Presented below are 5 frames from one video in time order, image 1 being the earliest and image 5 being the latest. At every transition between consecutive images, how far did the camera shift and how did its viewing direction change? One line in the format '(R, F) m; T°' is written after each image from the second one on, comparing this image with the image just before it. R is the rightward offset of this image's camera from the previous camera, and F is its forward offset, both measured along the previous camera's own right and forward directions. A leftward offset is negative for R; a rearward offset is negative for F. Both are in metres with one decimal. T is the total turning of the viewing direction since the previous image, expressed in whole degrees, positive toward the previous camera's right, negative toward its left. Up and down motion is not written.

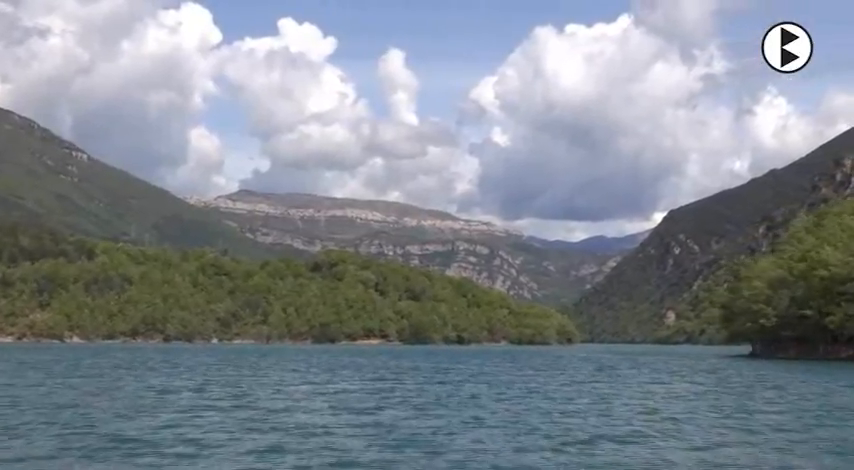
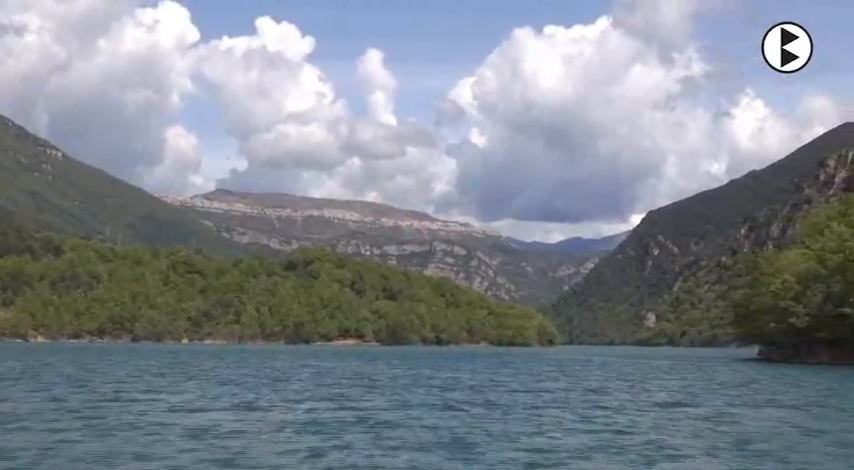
(-0.1, +5.0) m; +1°
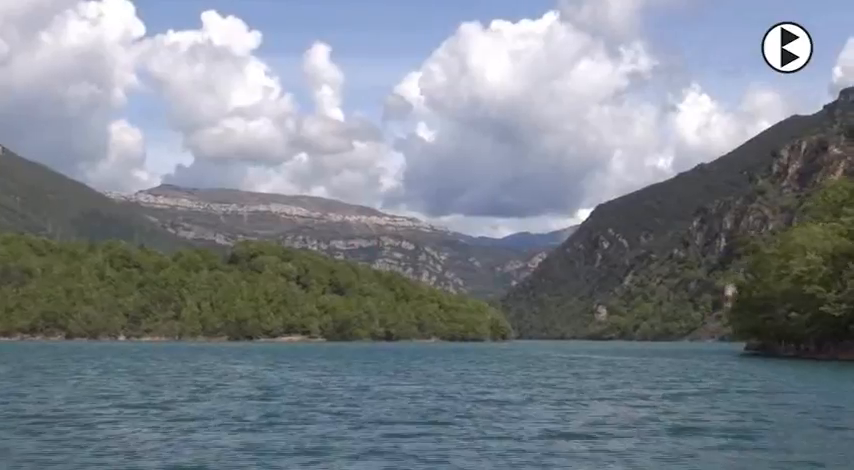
(-0.1, +6.3) m; +2°
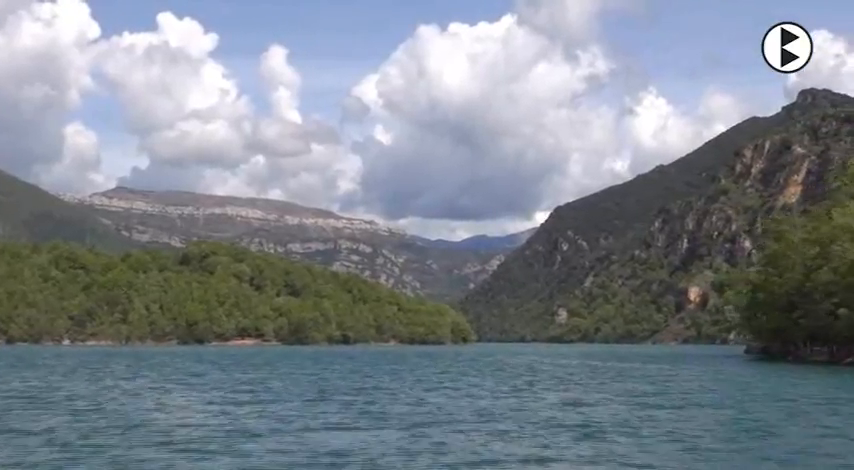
(-0.2, +5.7) m; +2°
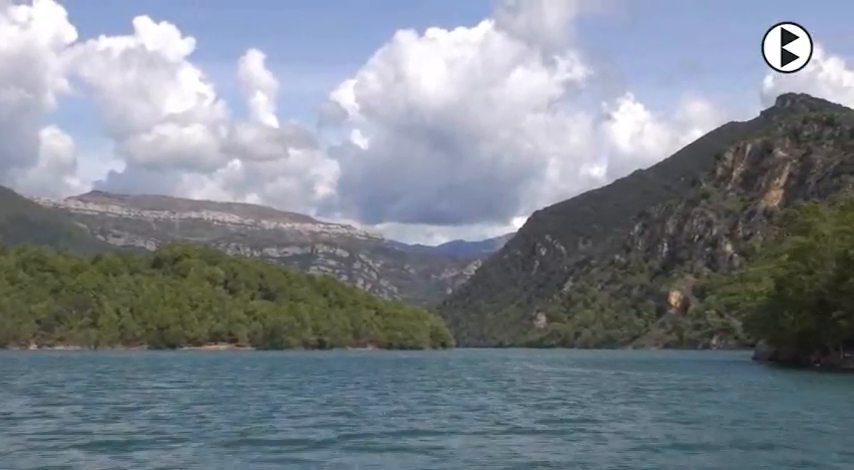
(-0.1, +3.6) m; +1°
